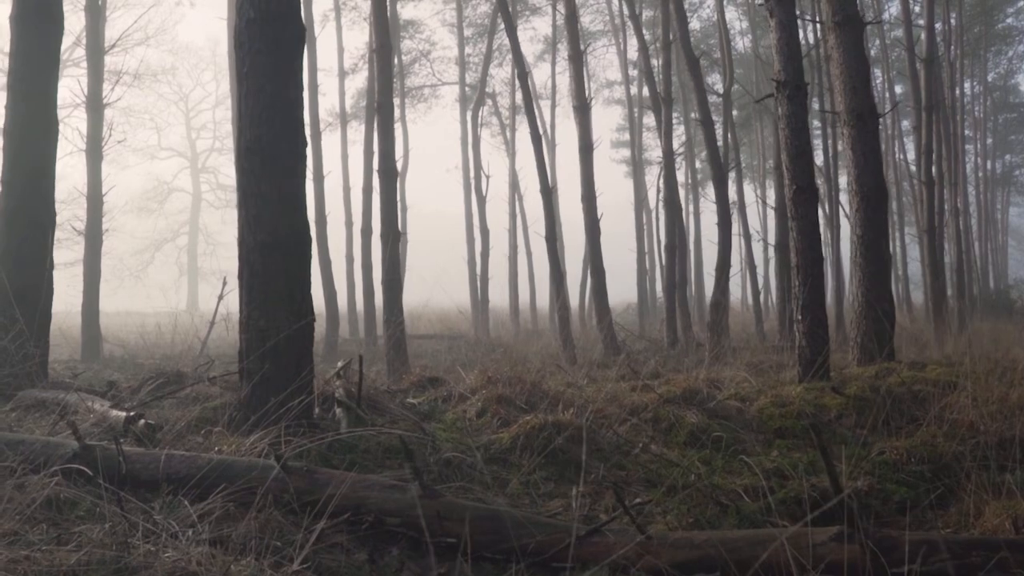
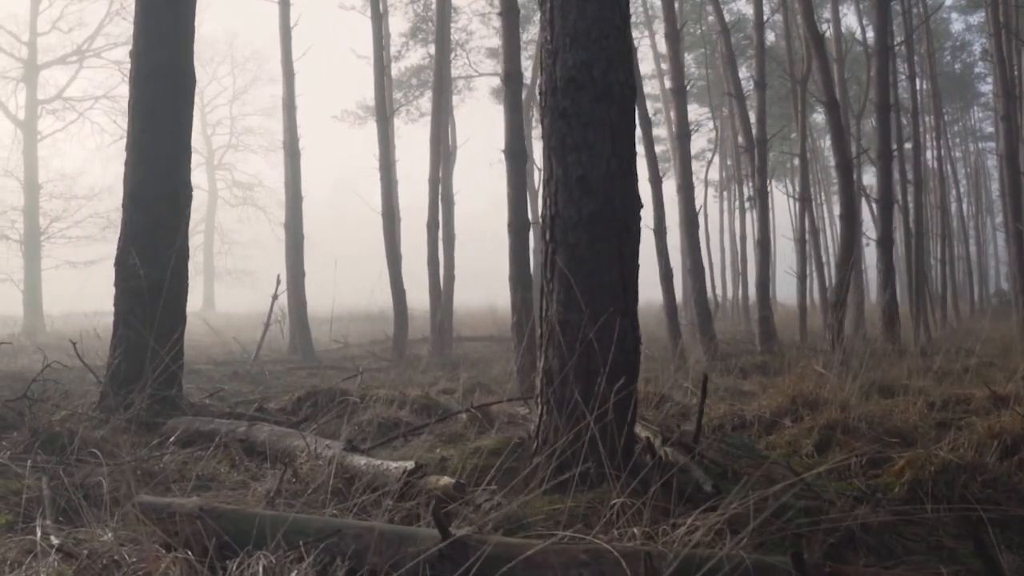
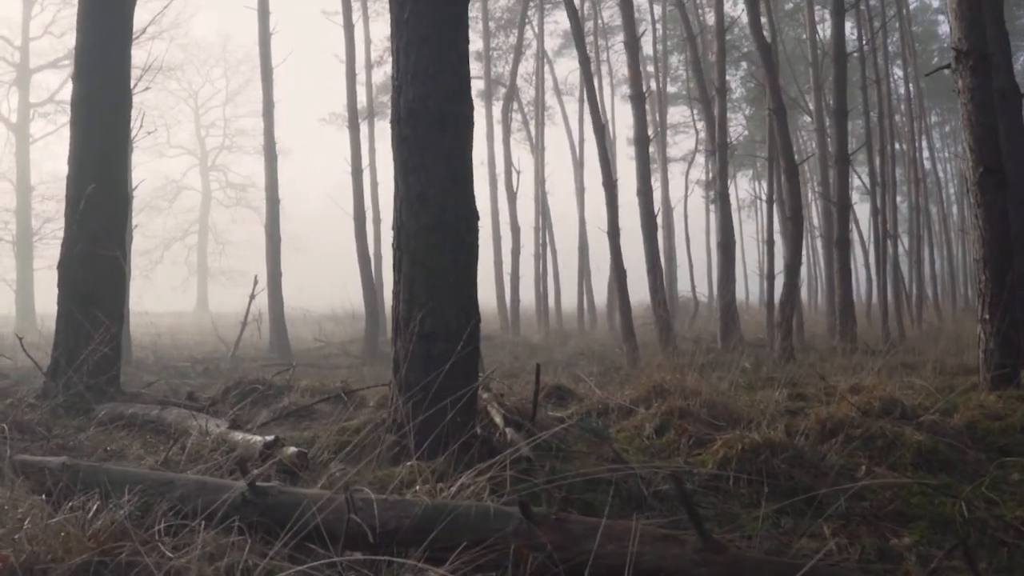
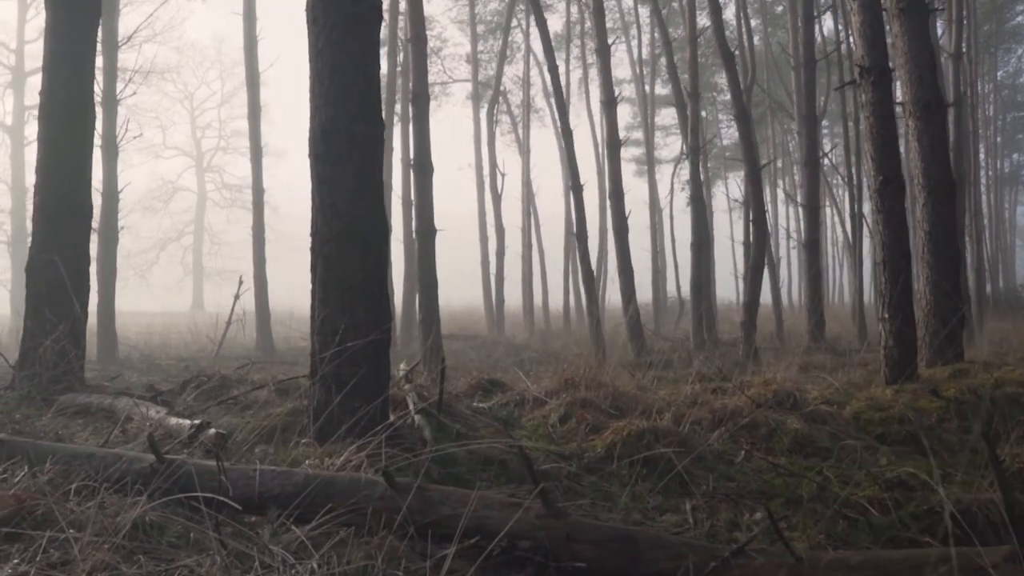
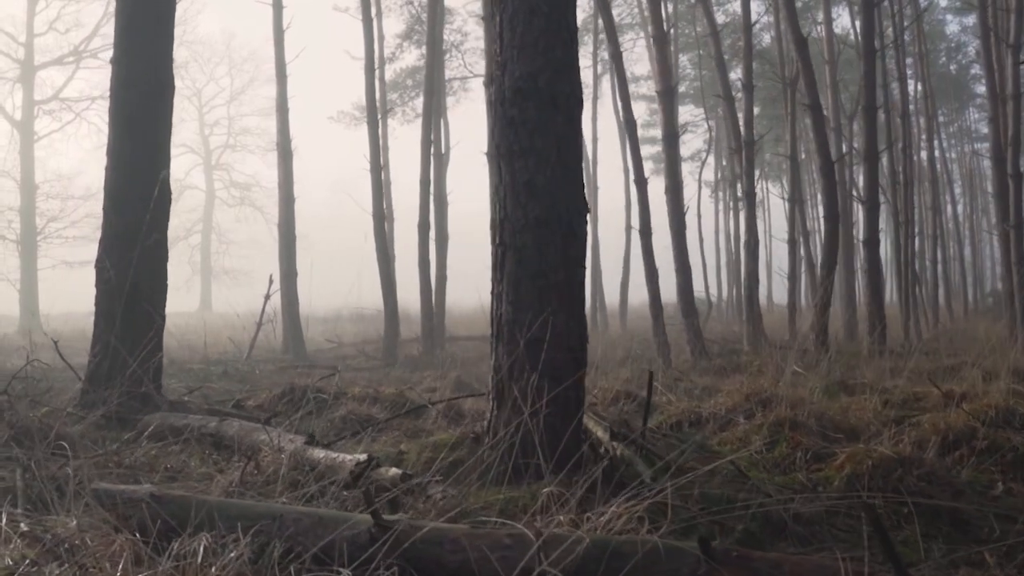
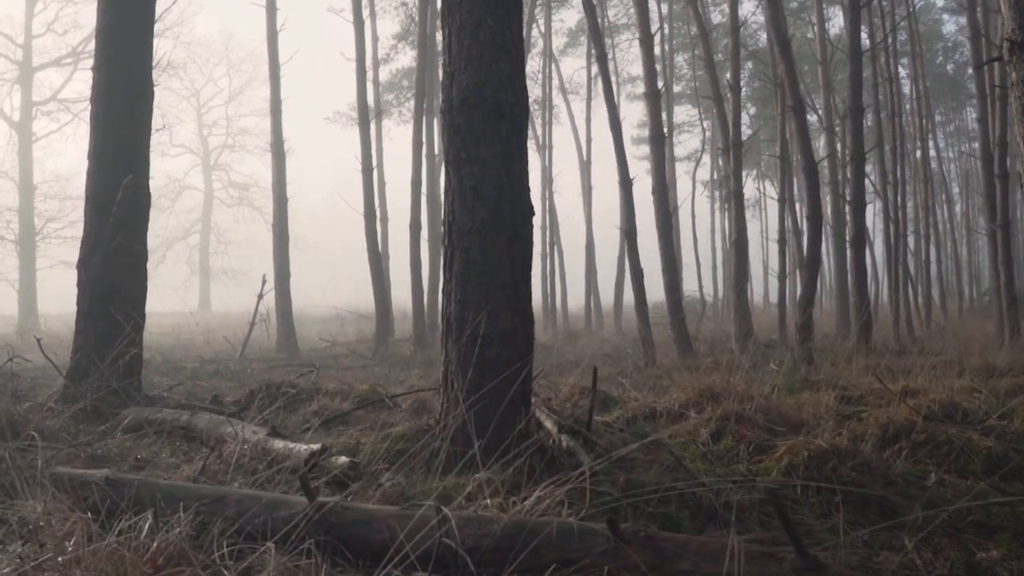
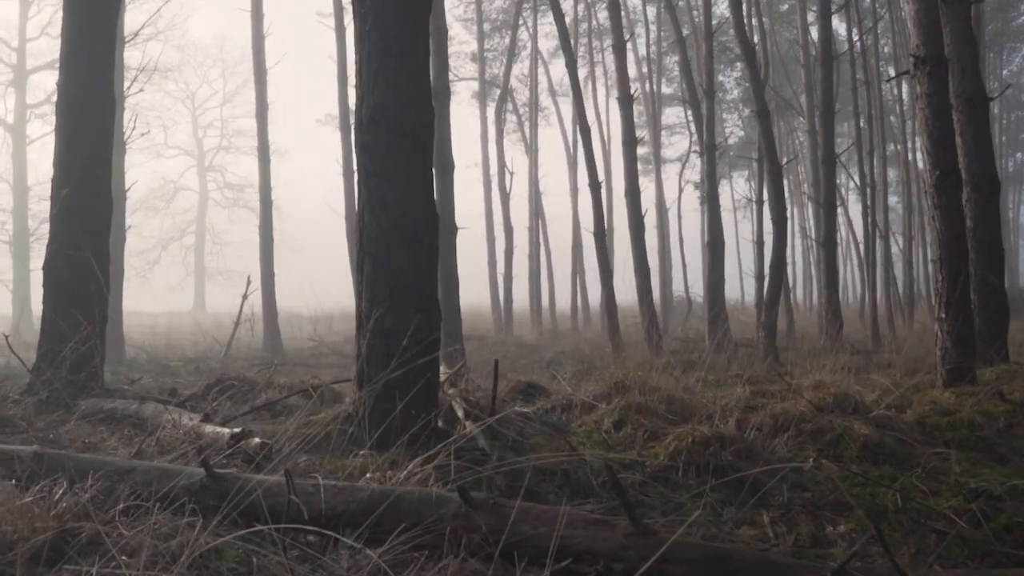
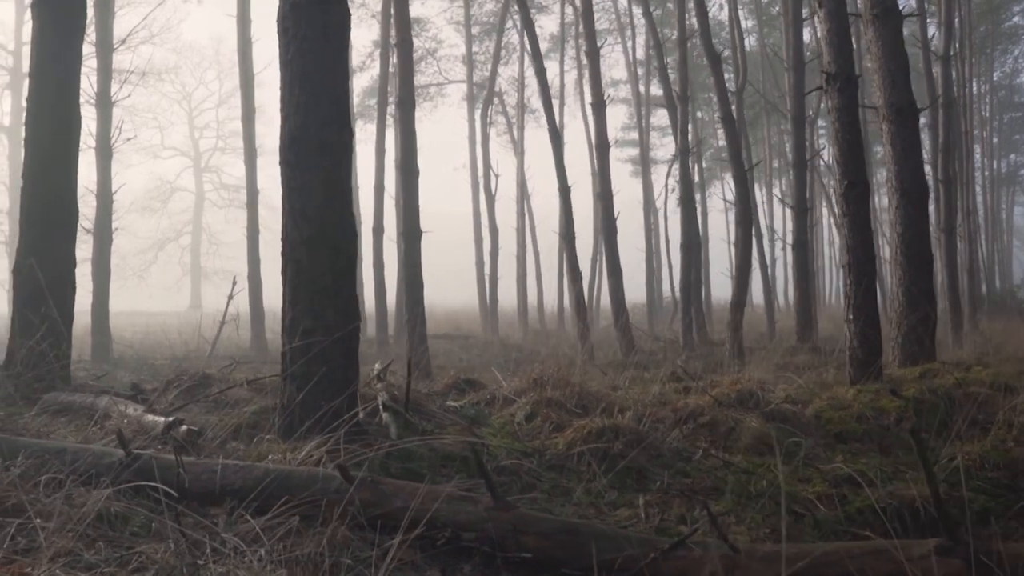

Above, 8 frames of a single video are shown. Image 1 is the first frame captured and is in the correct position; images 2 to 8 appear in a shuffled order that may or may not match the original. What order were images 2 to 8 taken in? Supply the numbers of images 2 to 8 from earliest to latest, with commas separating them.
8, 4, 7, 3, 6, 5, 2
